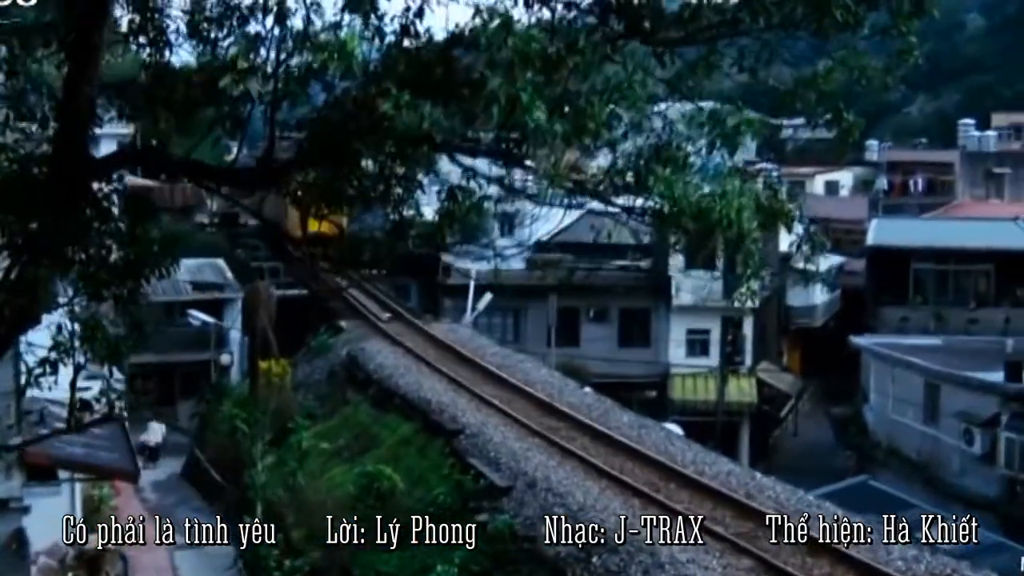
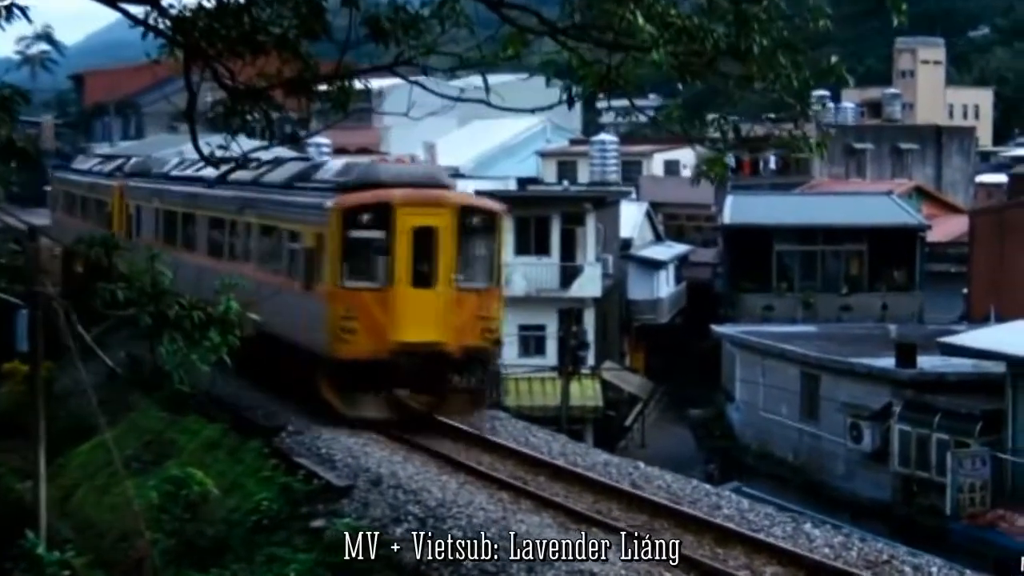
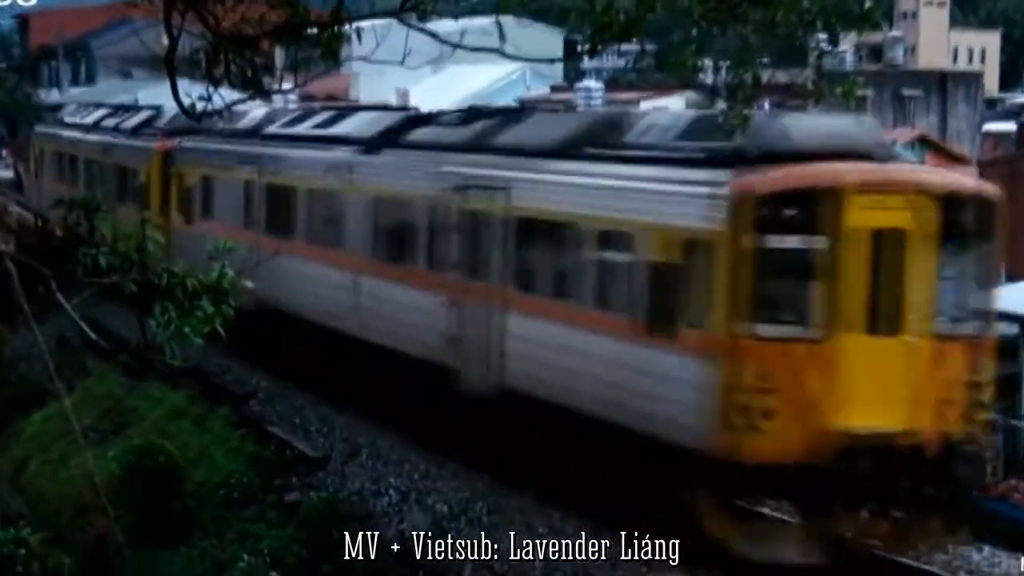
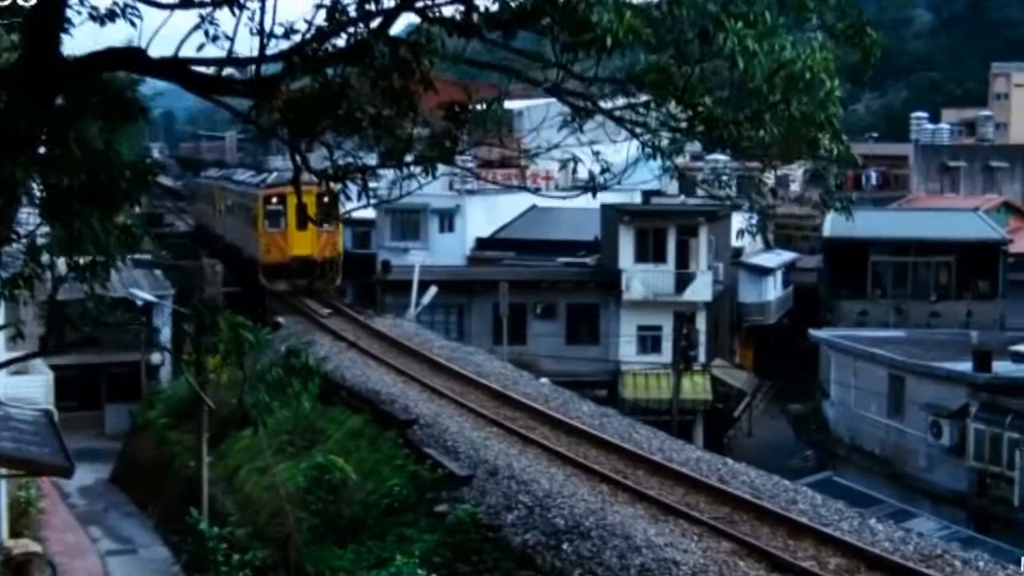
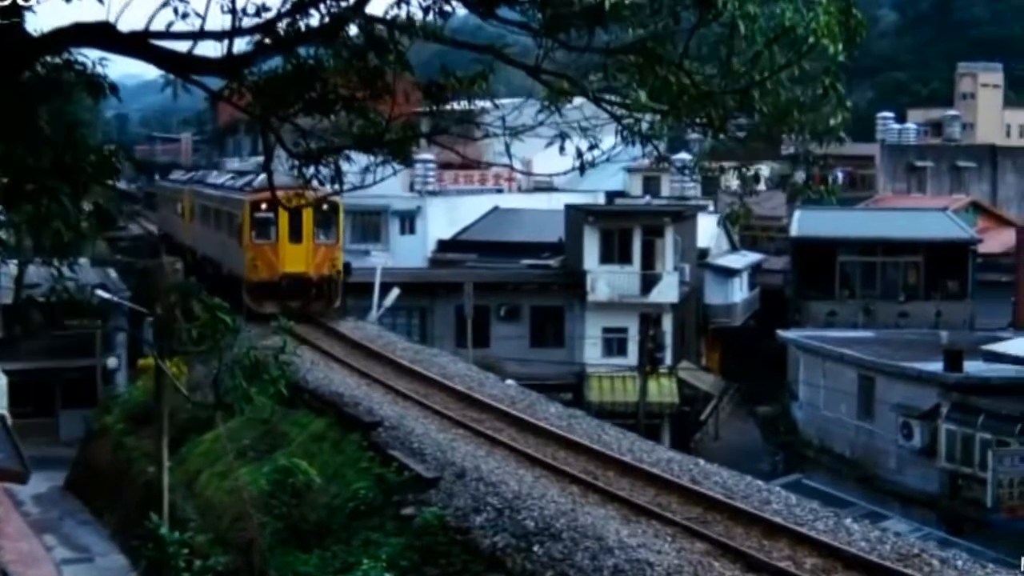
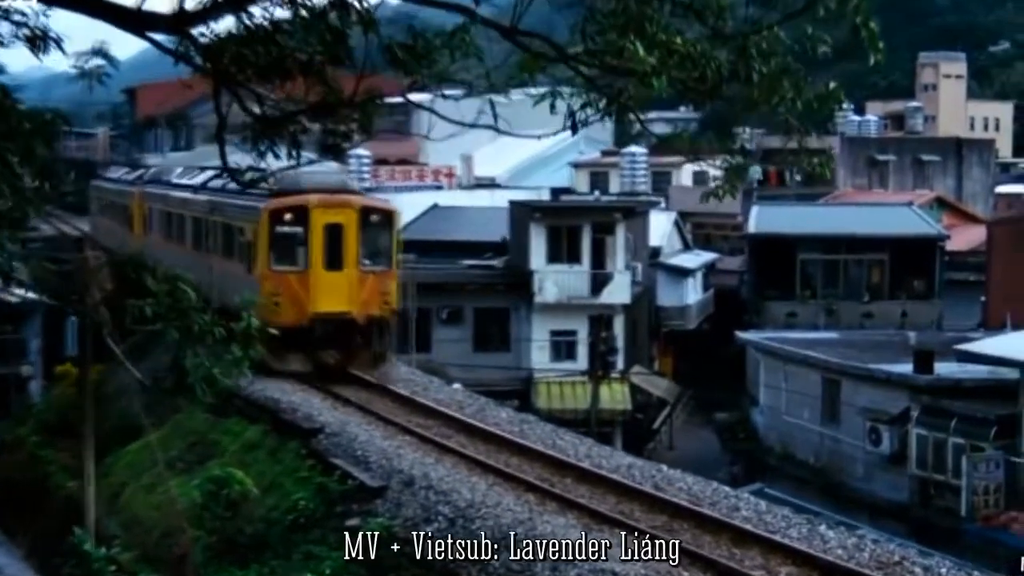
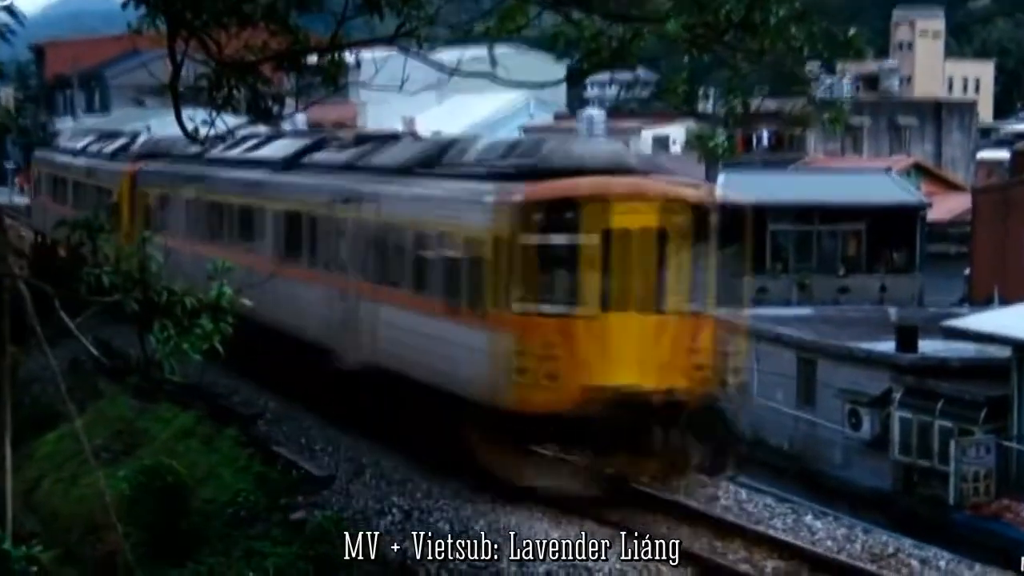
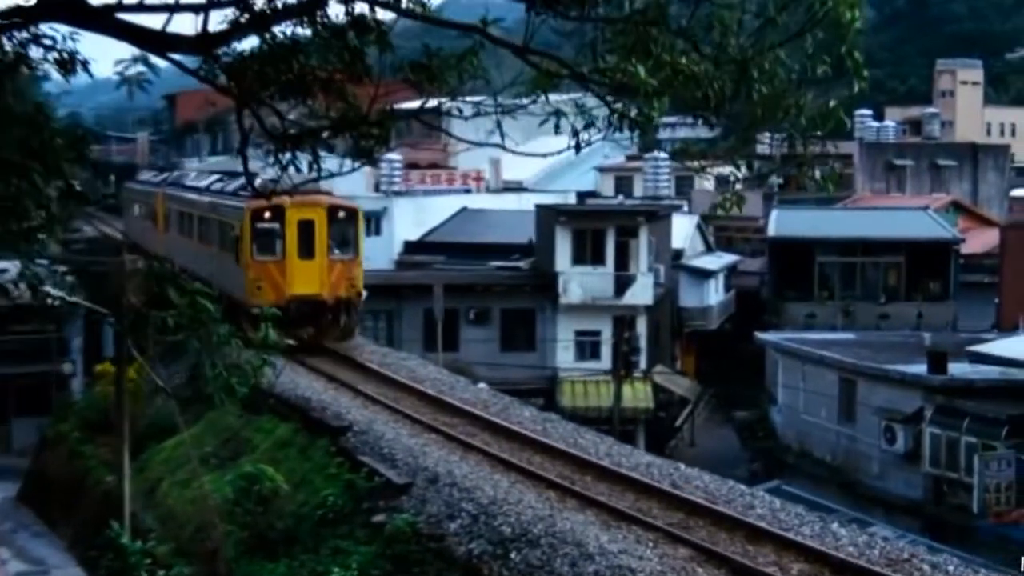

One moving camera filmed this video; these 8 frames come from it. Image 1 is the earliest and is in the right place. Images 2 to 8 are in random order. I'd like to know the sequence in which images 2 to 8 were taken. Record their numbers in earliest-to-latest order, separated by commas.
4, 5, 8, 6, 2, 7, 3
